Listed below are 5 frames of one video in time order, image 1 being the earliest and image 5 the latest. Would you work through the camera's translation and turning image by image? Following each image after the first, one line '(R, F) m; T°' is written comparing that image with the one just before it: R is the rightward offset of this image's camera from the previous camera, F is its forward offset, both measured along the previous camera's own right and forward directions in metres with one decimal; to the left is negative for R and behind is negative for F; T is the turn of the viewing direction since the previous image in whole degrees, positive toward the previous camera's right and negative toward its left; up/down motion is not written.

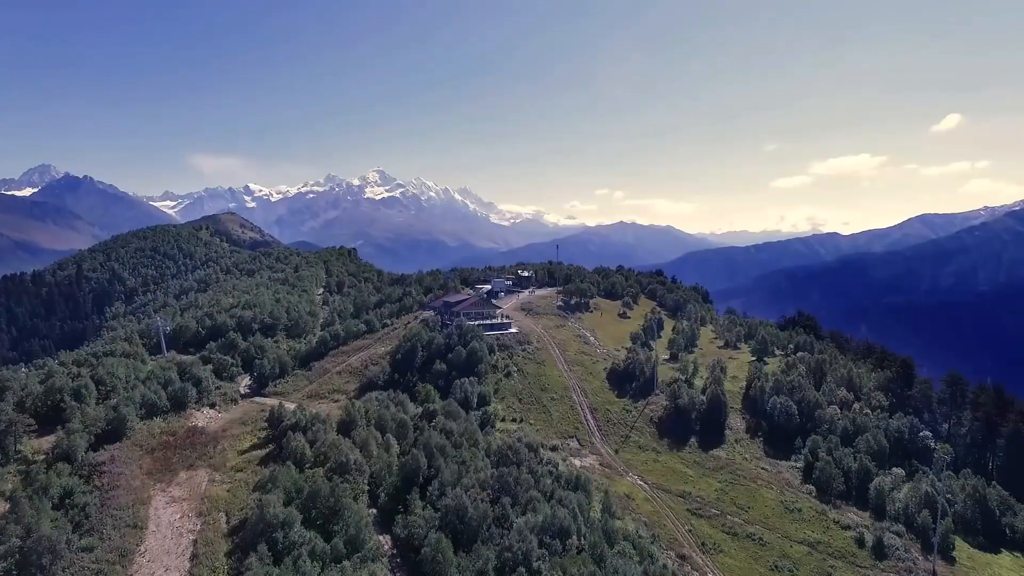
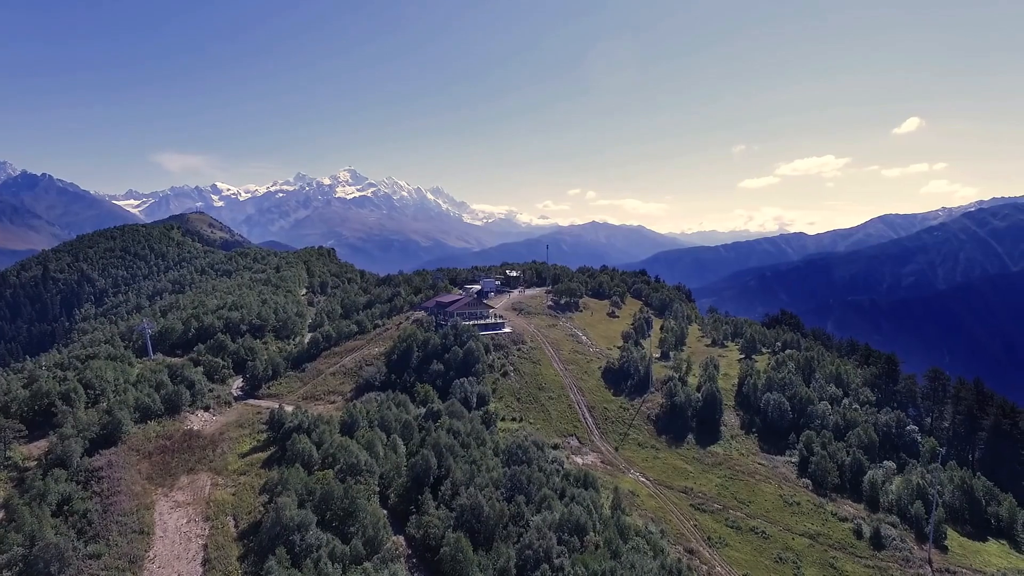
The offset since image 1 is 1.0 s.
(-3.7, -0.2) m; +2°
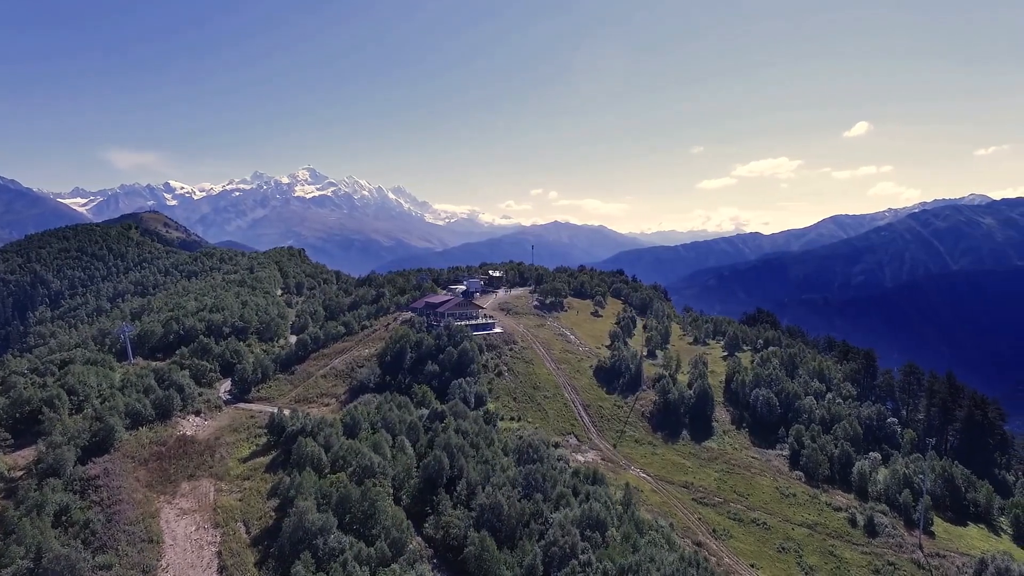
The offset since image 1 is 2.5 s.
(-4.9, -0.4) m; +3°
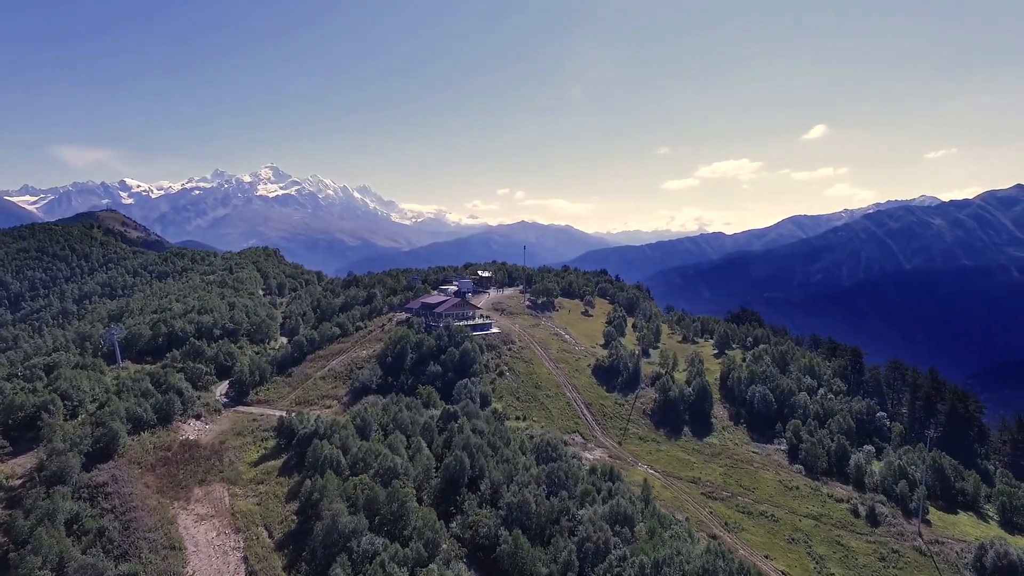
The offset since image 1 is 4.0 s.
(-5.3, -0.4) m; +3°
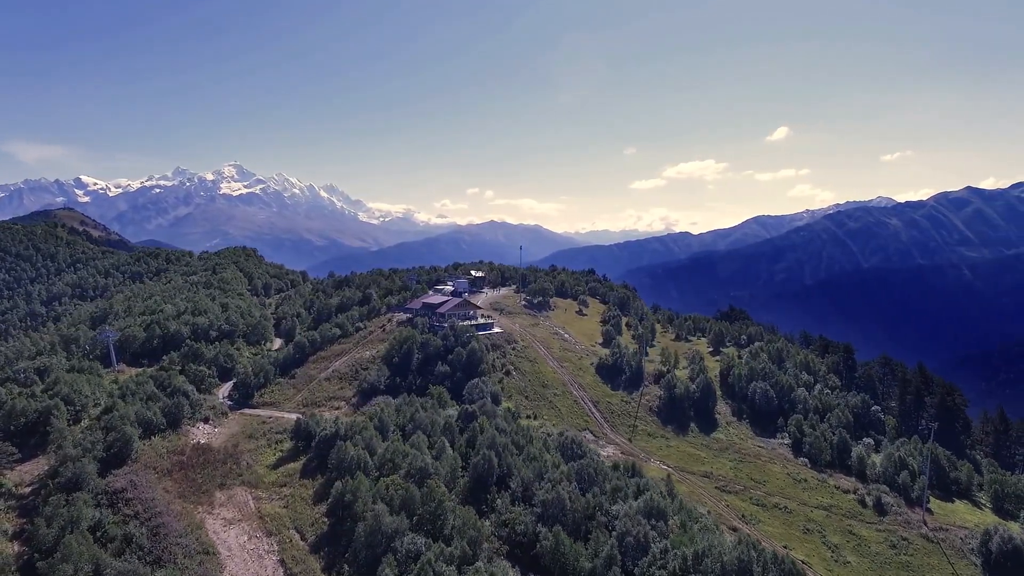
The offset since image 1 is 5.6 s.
(-5.9, -0.5) m; +2°
